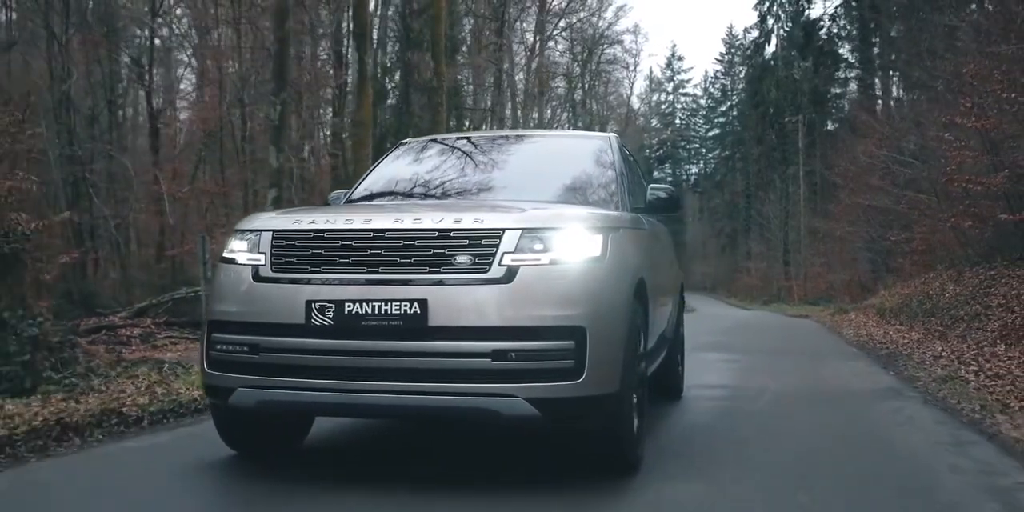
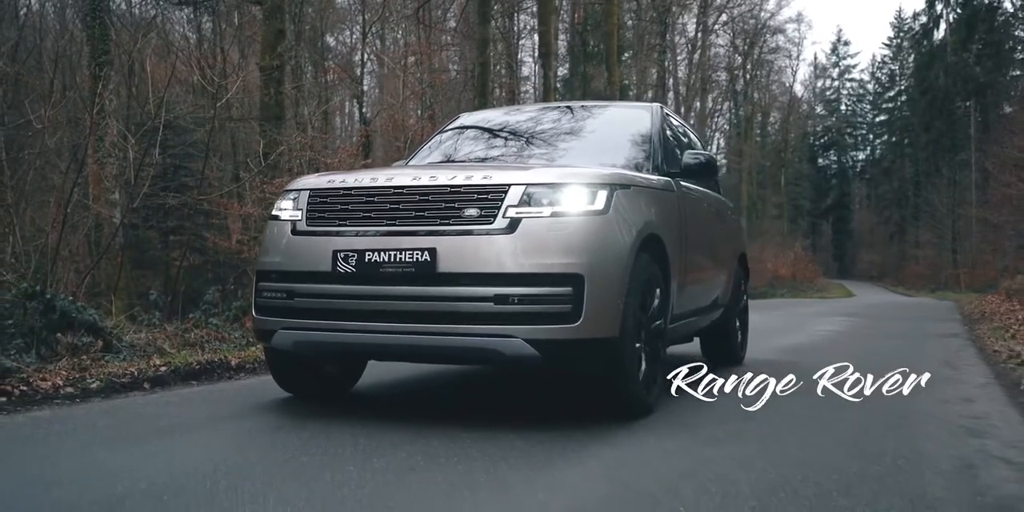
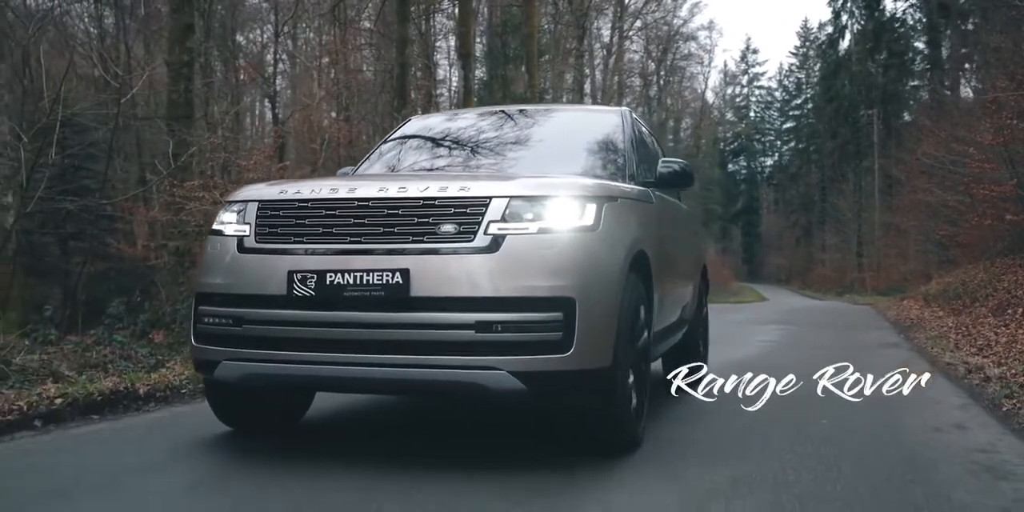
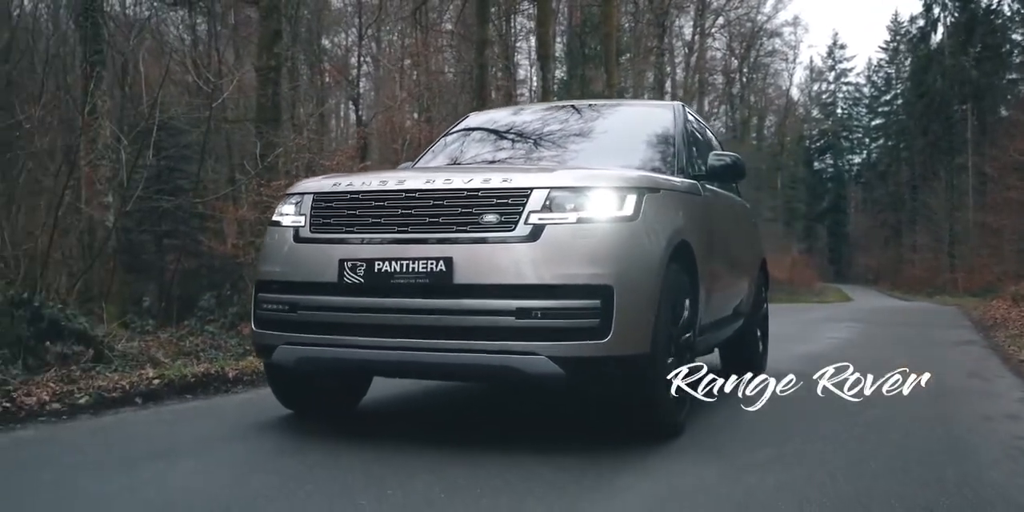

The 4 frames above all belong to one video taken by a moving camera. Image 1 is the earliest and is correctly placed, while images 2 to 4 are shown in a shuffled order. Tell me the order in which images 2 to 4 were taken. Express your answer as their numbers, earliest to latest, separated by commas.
3, 4, 2
